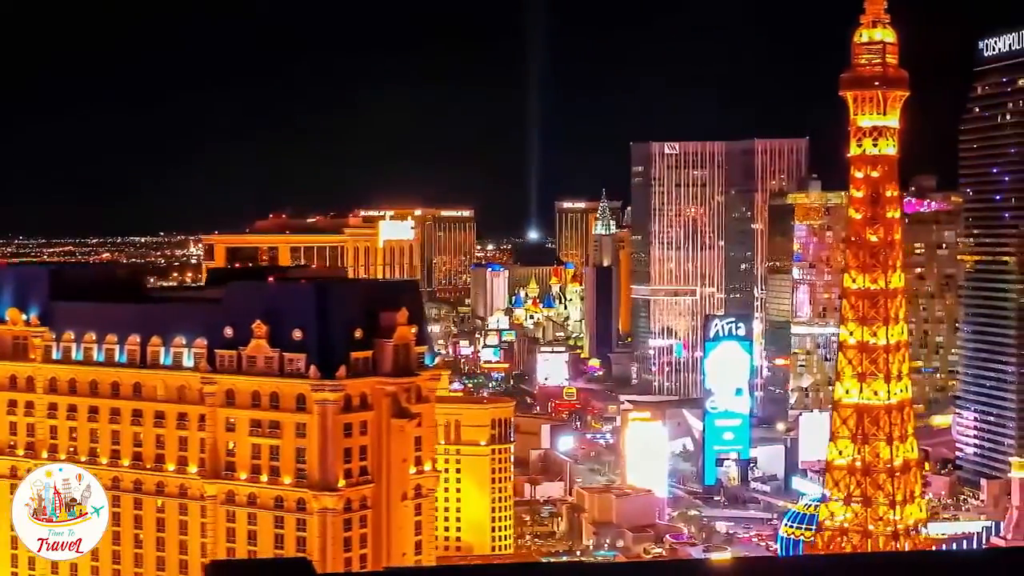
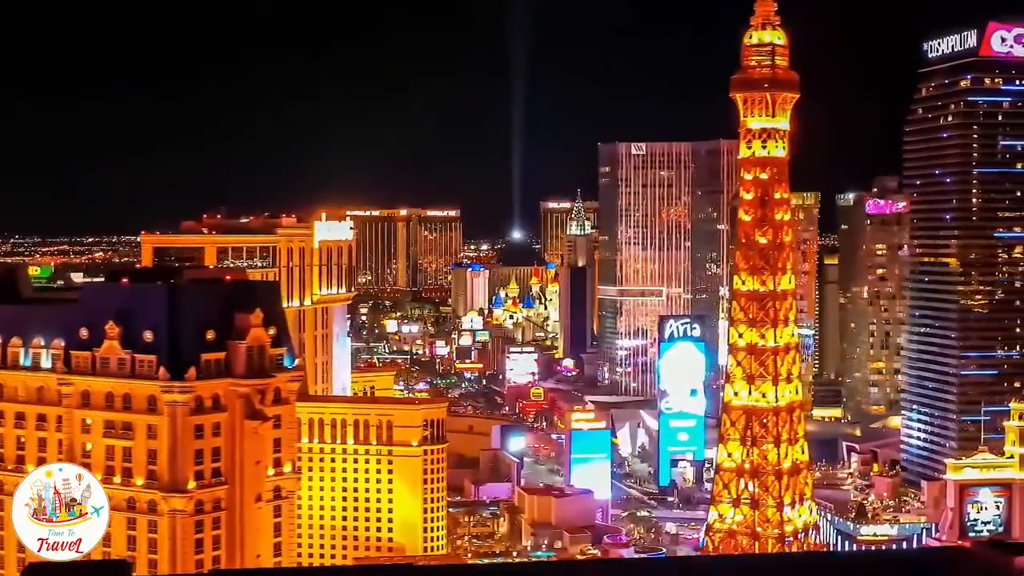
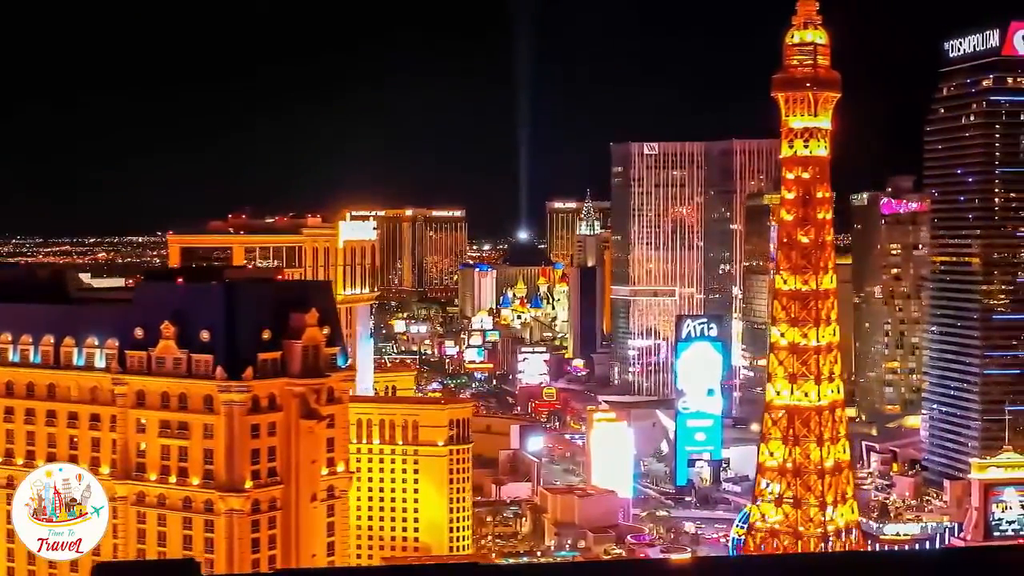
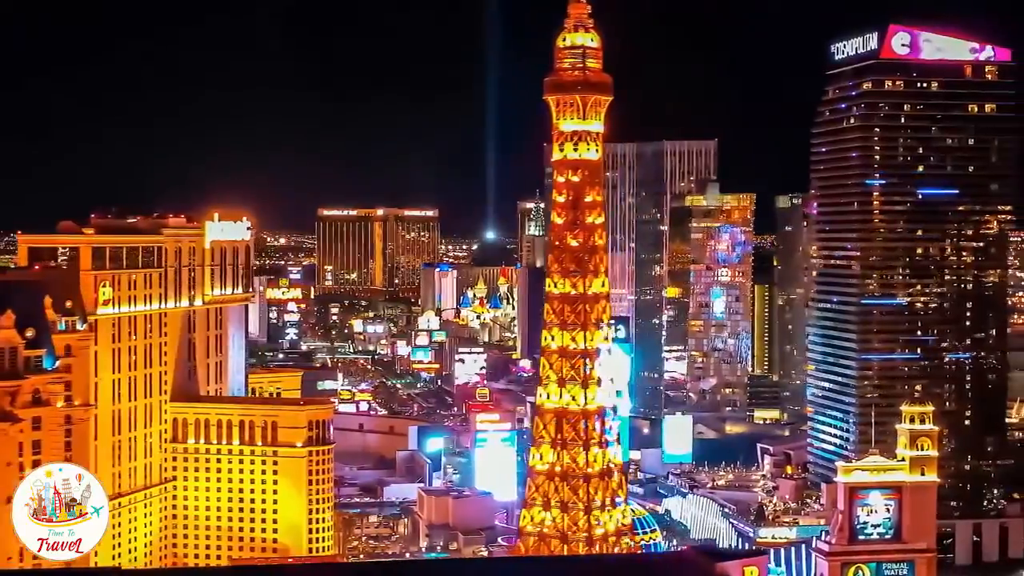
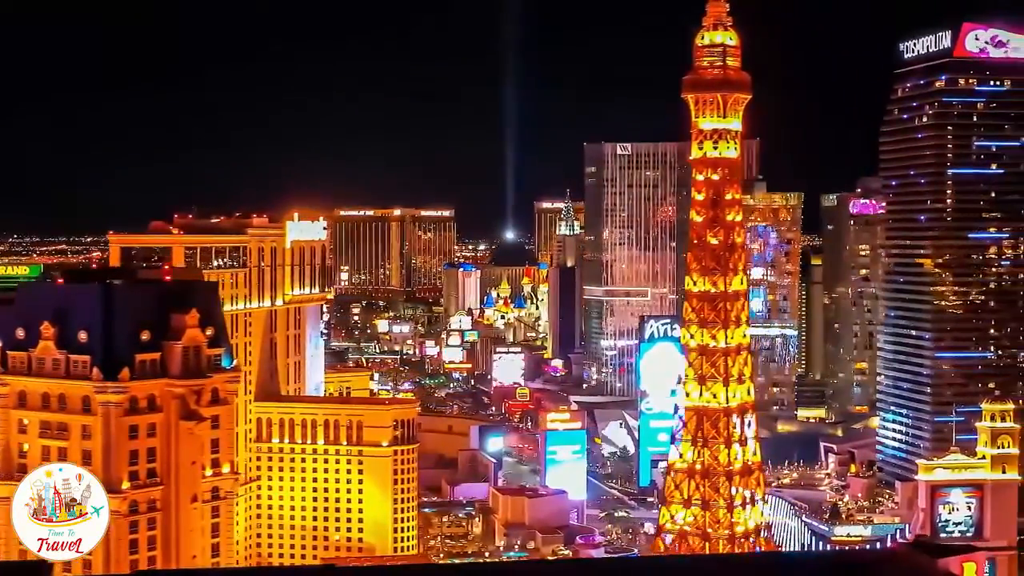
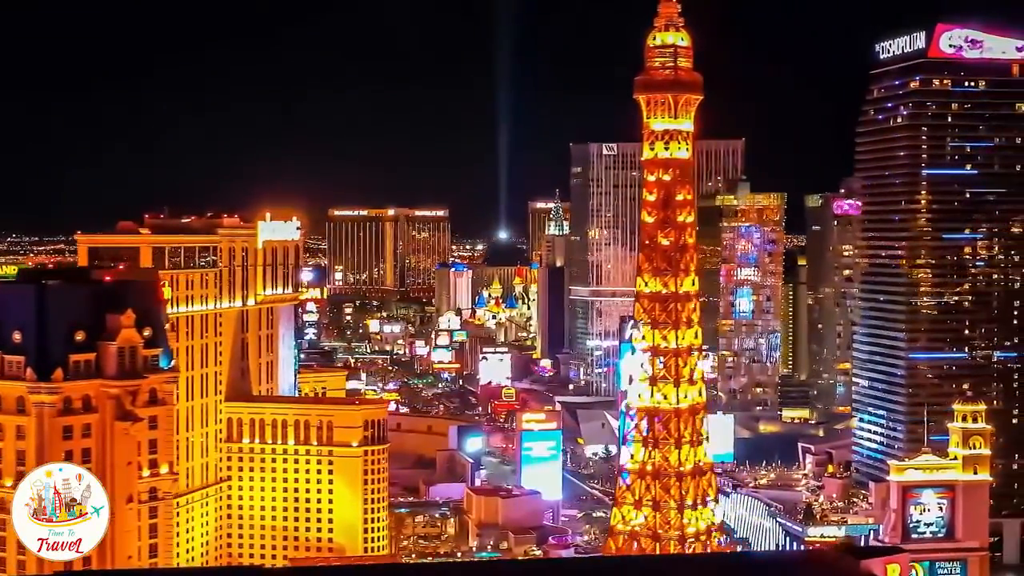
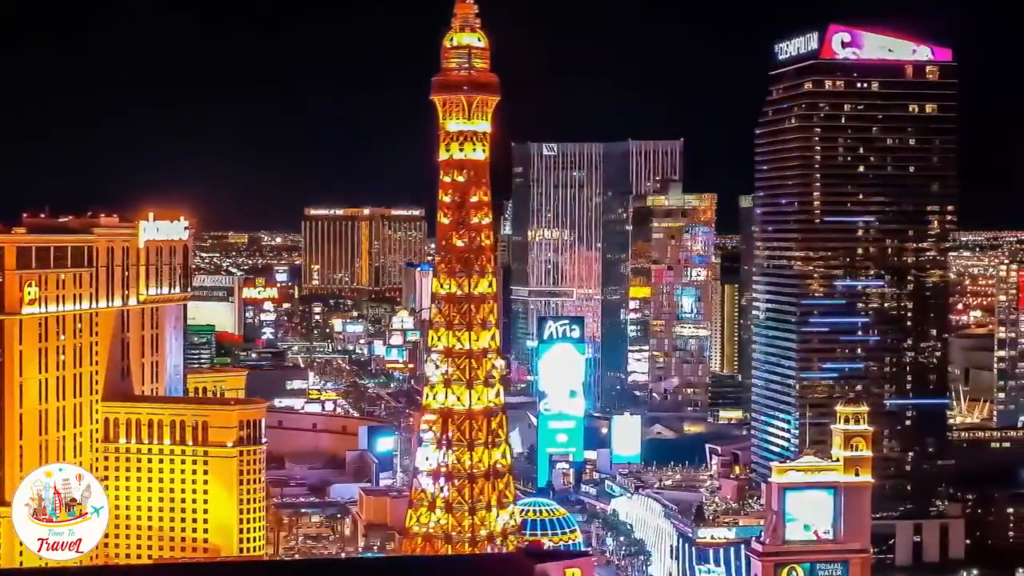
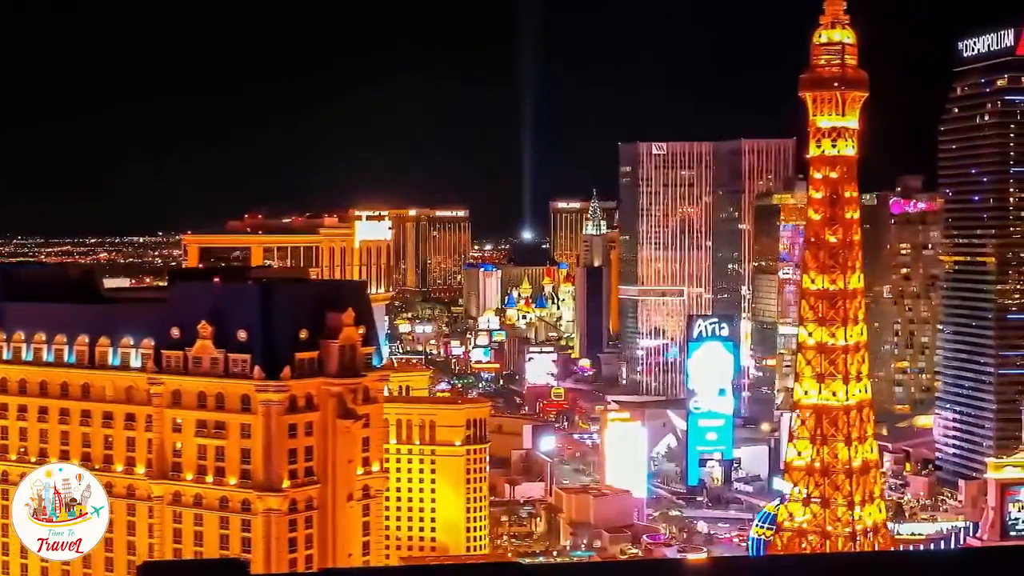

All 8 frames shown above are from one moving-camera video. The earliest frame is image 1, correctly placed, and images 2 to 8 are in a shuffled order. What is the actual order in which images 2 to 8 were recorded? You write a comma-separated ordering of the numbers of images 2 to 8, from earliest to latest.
8, 3, 2, 5, 6, 4, 7
